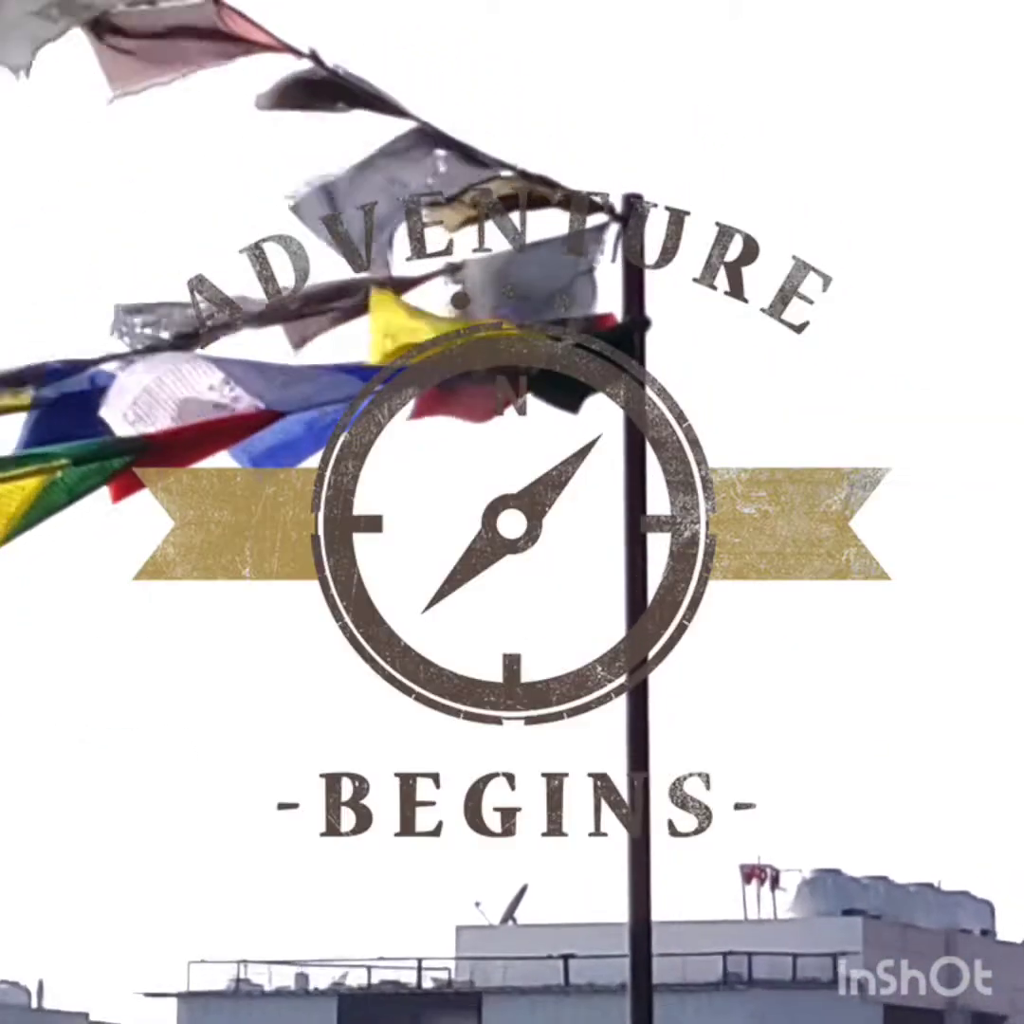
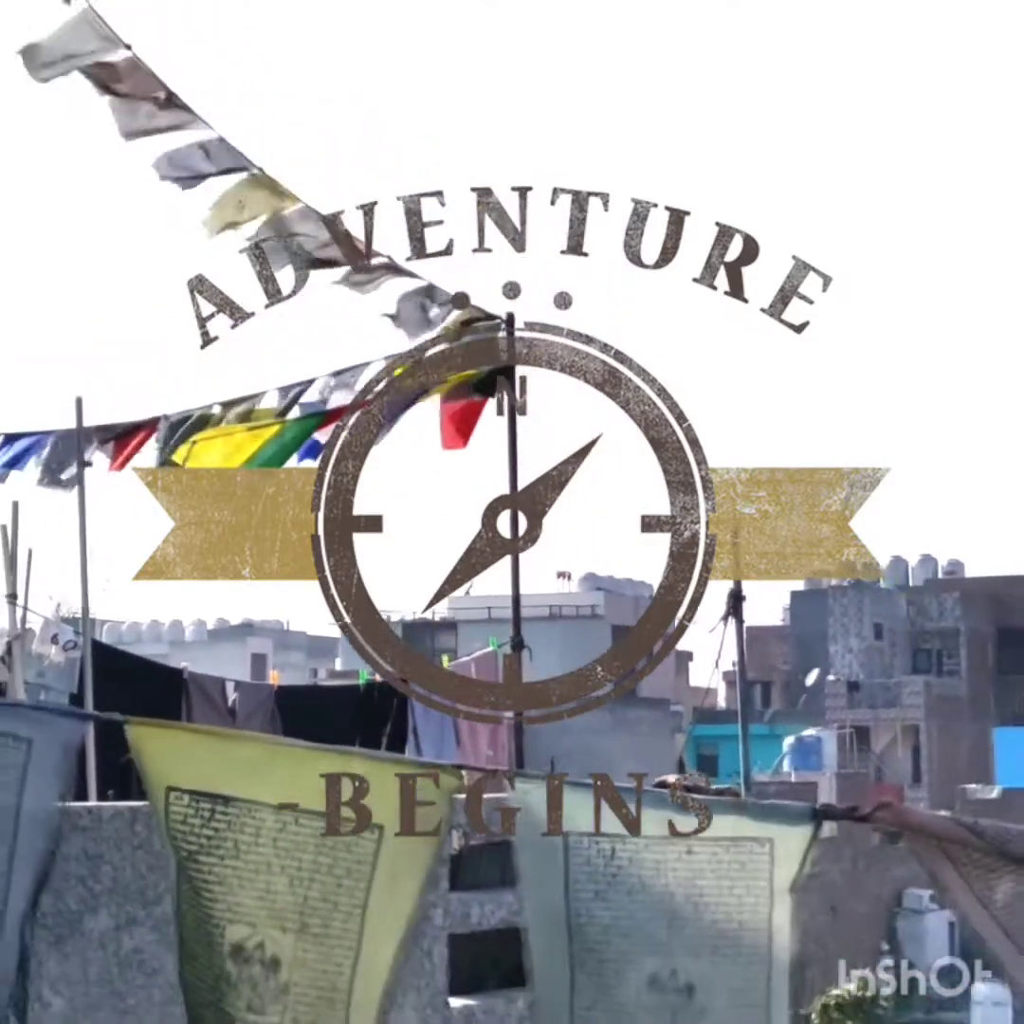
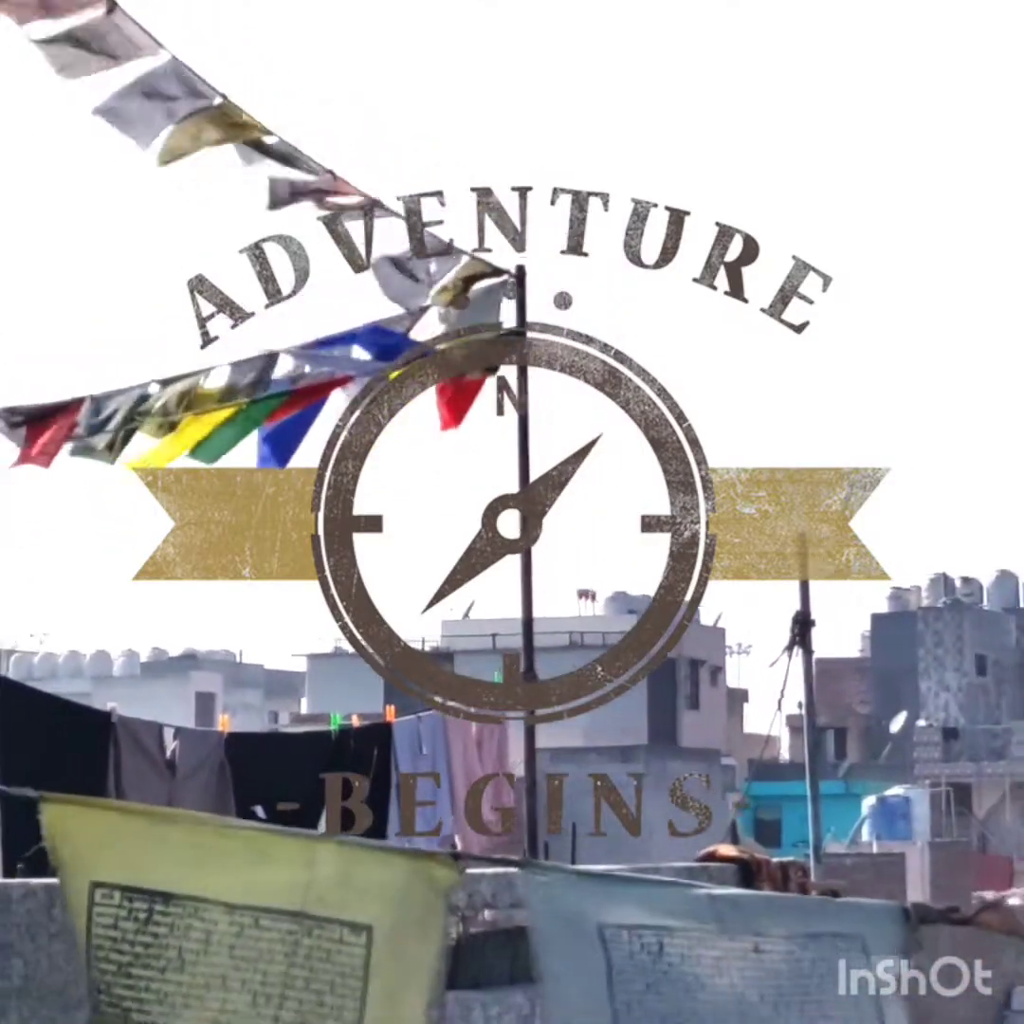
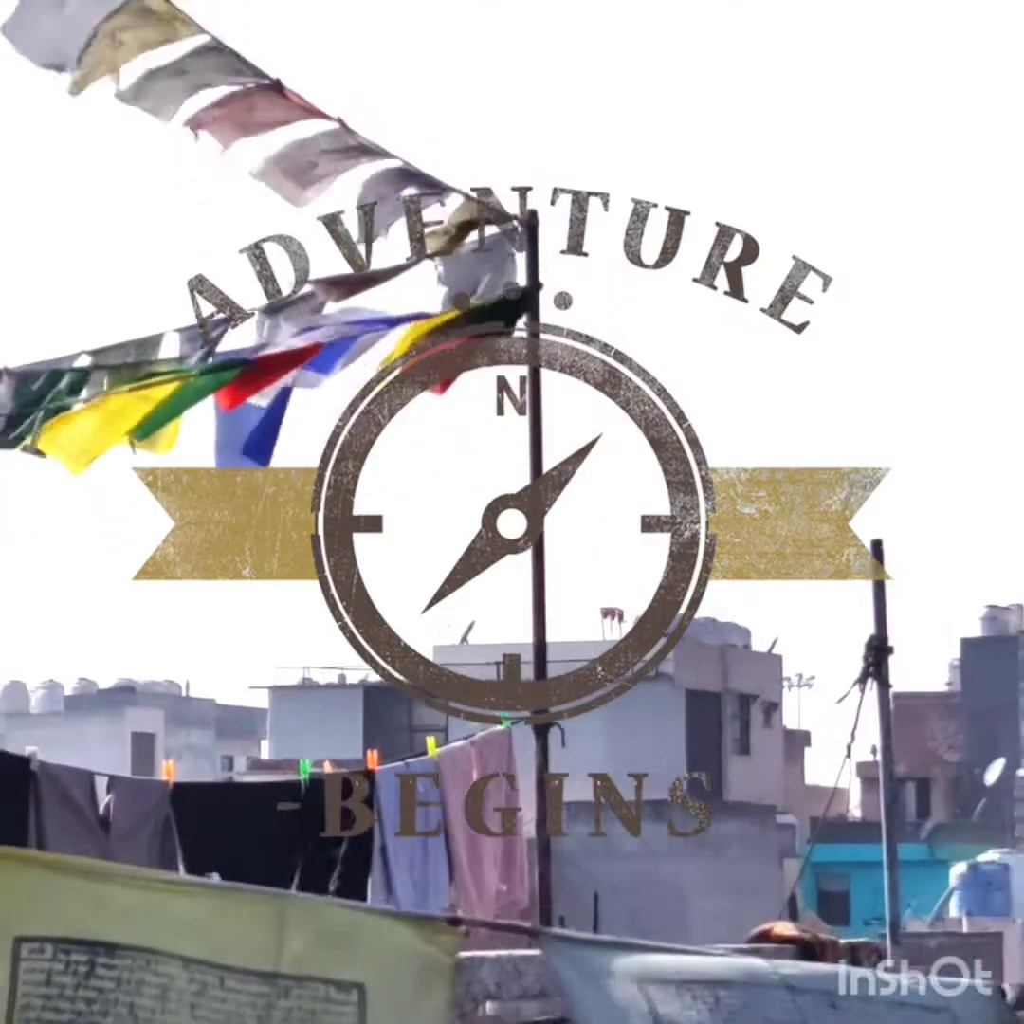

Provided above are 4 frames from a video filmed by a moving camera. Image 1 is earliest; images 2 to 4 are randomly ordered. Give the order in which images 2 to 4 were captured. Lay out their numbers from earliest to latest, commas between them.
4, 3, 2
